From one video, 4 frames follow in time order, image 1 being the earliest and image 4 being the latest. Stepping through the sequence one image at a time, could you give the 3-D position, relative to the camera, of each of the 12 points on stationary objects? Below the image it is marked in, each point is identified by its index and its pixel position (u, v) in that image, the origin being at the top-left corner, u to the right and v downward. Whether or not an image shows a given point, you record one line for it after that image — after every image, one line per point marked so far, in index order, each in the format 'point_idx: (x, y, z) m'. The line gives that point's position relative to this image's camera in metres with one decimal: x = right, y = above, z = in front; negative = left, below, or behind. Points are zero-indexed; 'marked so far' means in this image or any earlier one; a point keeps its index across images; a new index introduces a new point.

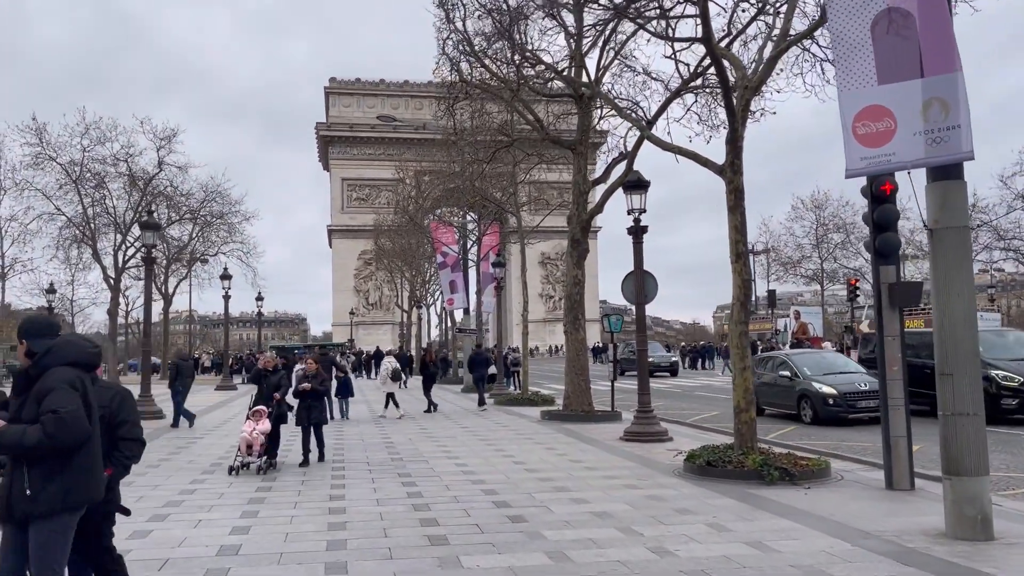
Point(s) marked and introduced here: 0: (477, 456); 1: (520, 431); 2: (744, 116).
0: (-0.5, -2.6, +12.9) m
1: (+0.2, -2.9, +16.7) m
2: (+3.2, +2.3, +11.3) m
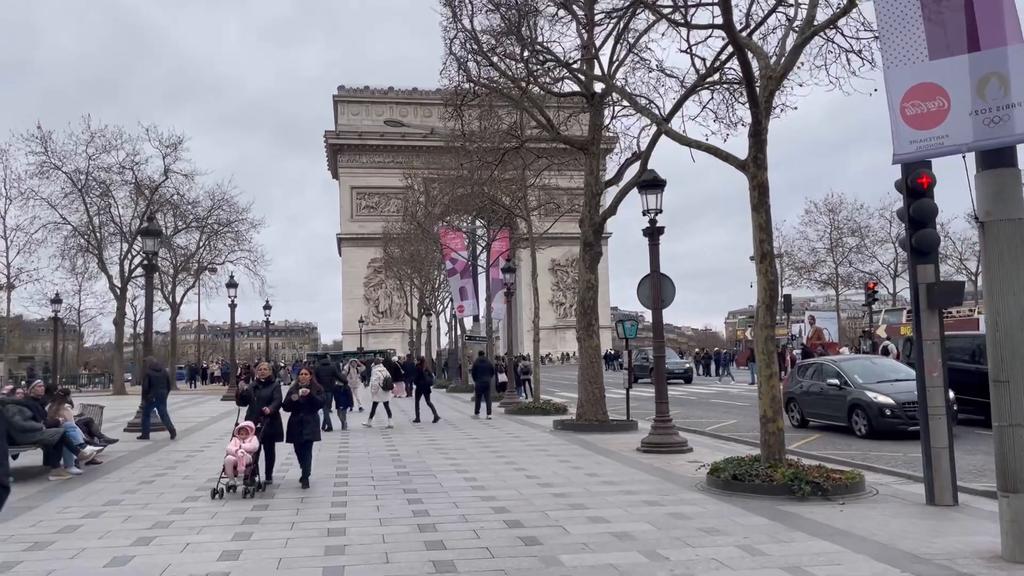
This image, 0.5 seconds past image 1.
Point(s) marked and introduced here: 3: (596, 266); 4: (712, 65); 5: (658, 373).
0: (-0.4, -2.7, +12.2) m
1: (+0.4, -3.0, +16.1) m
2: (+3.3, +2.3, +10.6) m
3: (+1.9, +0.5, +18.6) m
4: (+3.8, +4.2, +15.8) m
5: (+2.6, -1.5, +14.4) m
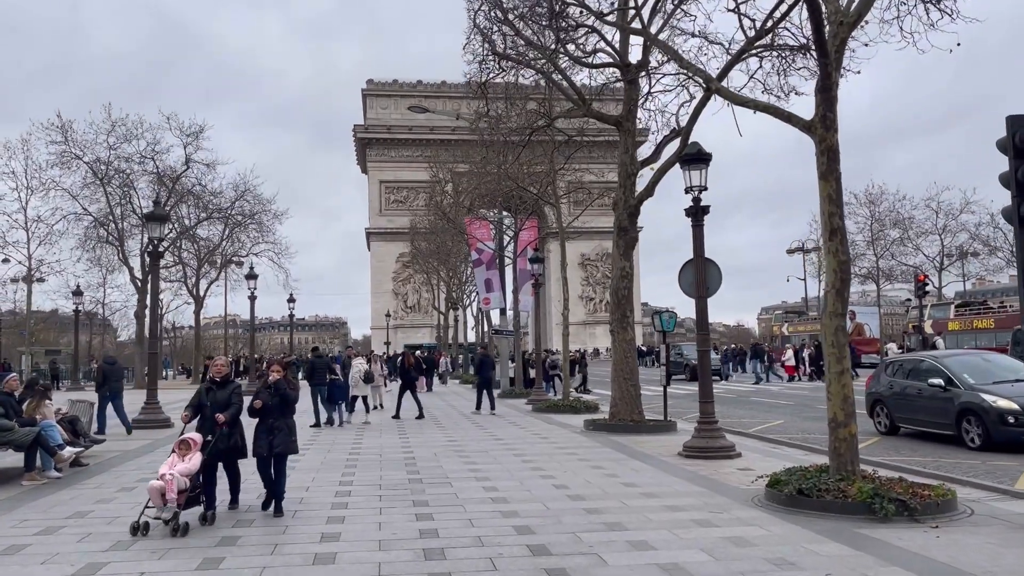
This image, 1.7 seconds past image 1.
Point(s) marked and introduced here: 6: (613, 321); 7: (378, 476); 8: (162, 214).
0: (0.0, -2.5, +10.8) m
1: (+0.9, -2.8, +14.6) m
2: (+3.6, +2.5, +9.1) m
3: (+2.5, +0.7, +17.1) m
4: (+4.3, +4.5, +14.2) m
5: (+3.0, -1.3, +12.9) m
6: (+2.1, -0.7, +17.1) m
7: (-1.8, -2.5, +11.0) m
8: (-8.1, +1.7, +19.1) m
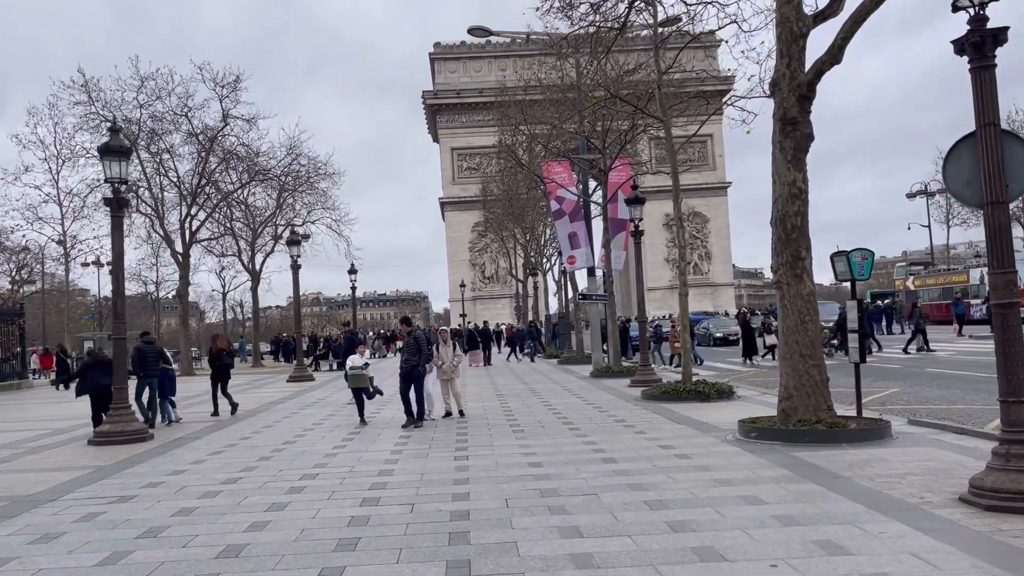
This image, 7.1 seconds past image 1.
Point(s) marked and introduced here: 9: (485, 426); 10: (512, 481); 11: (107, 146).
0: (+0.9, -1.8, +5.0) m
1: (+2.2, -1.9, +8.7) m
2: (+4.1, +3.2, +2.8) m
3: (+3.9, +1.7, +10.9) m
4: (+5.2, +5.4, +7.7) m
5: (+4.1, -0.4, +6.8) m
6: (+3.5, +0.3, +11.0) m
7: (-0.8, -1.9, +5.4) m
8: (-6.5, +2.4, +13.8) m
9: (-0.4, -2.2, +13.3) m
10: (0.0, -2.0, +8.6) m
11: (-6.7, +2.4, +13.8) m
